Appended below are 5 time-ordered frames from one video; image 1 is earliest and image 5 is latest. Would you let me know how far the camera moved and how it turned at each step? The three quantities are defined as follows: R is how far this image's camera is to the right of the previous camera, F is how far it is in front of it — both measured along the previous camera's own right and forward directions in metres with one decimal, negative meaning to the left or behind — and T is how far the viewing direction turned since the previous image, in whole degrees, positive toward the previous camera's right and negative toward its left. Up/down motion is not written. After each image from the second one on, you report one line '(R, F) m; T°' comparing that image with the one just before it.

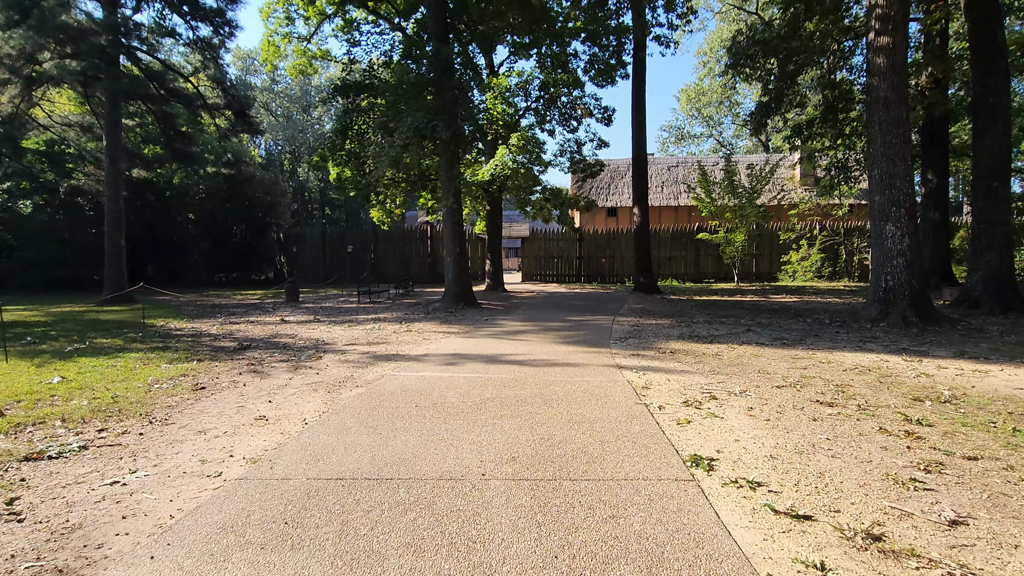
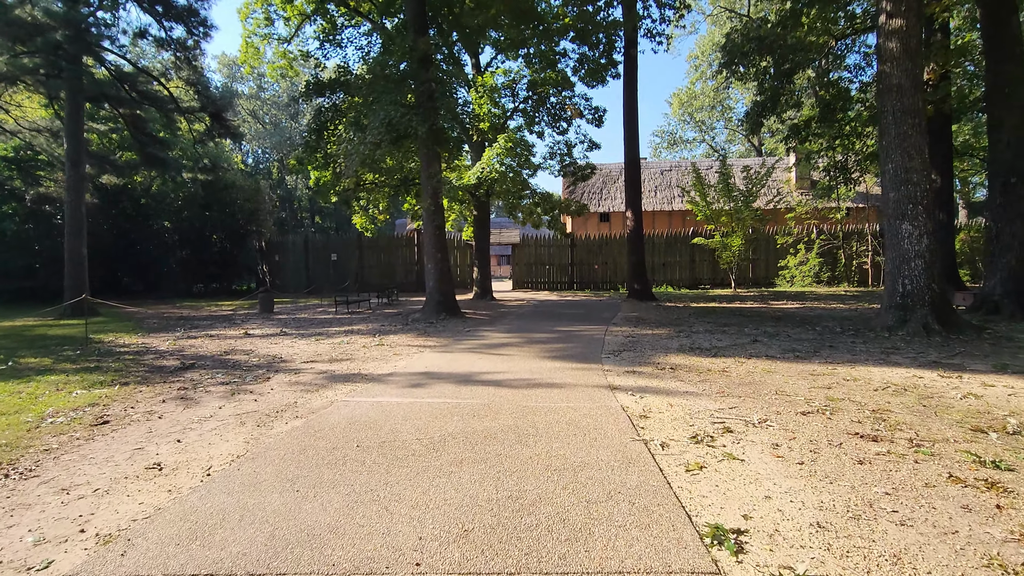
(+0.2, +1.0) m; +1°
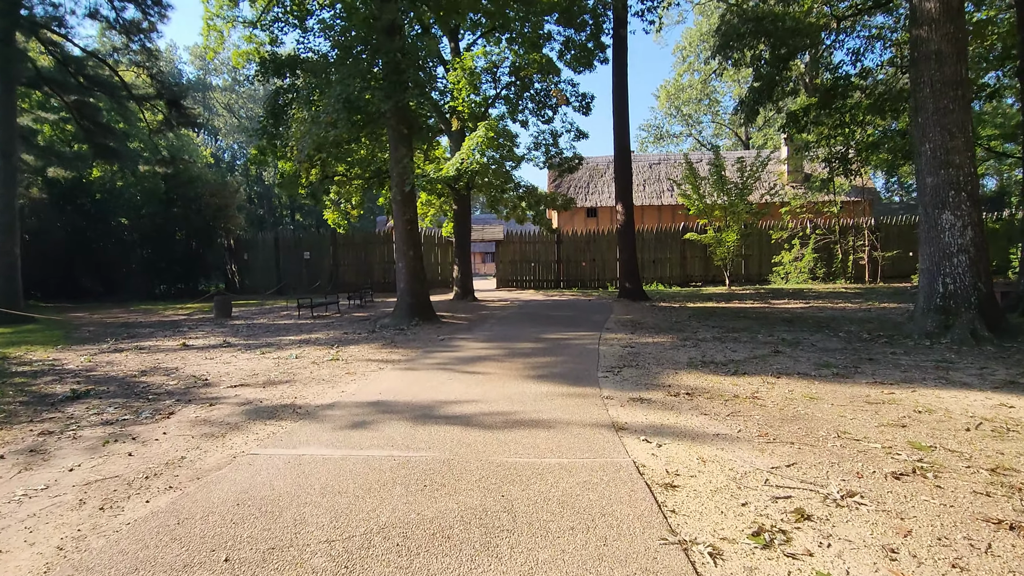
(+0.1, +1.5) m; +1°
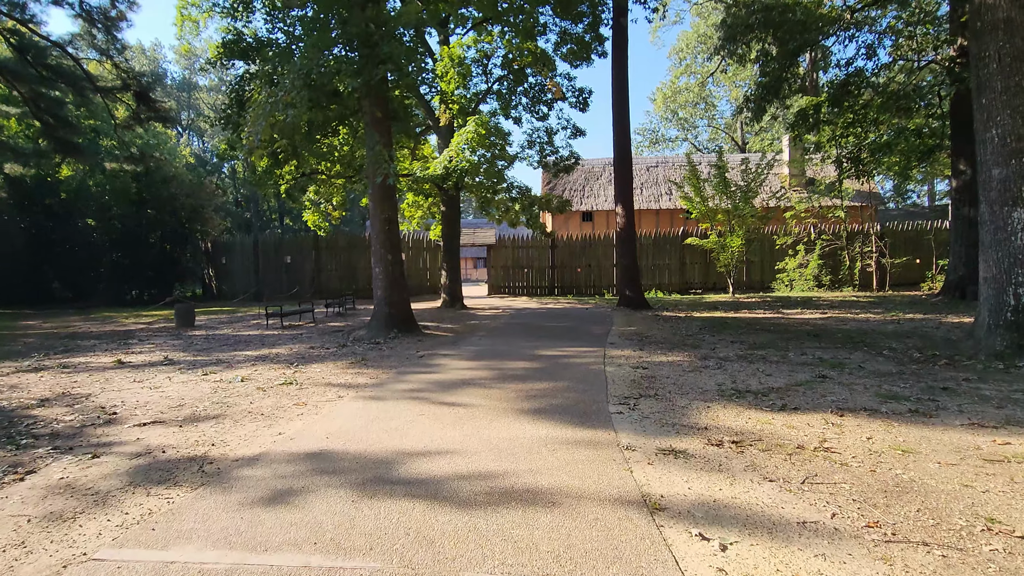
(0.0, +1.4) m; +1°
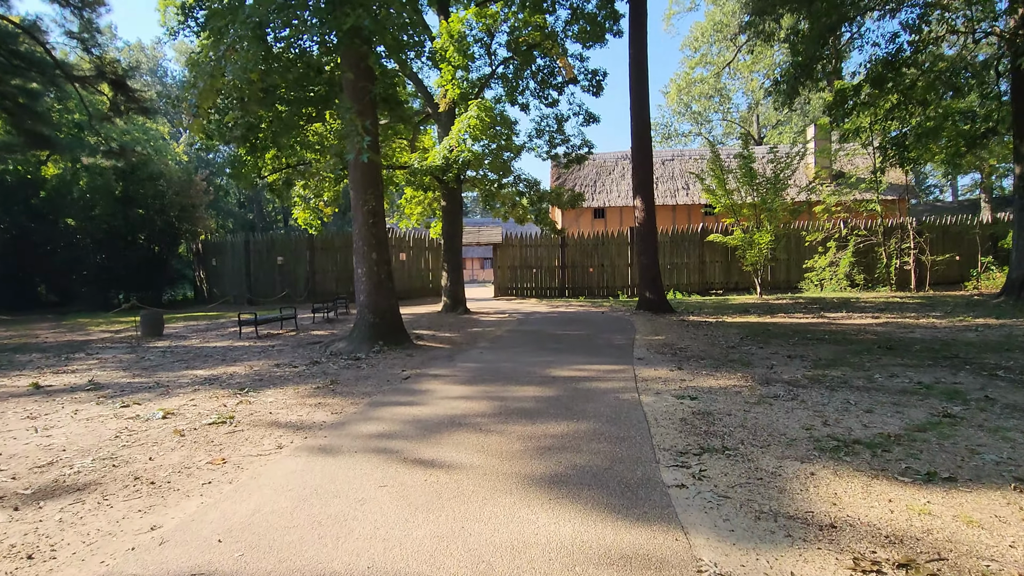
(0.0, +1.7) m; -1°
